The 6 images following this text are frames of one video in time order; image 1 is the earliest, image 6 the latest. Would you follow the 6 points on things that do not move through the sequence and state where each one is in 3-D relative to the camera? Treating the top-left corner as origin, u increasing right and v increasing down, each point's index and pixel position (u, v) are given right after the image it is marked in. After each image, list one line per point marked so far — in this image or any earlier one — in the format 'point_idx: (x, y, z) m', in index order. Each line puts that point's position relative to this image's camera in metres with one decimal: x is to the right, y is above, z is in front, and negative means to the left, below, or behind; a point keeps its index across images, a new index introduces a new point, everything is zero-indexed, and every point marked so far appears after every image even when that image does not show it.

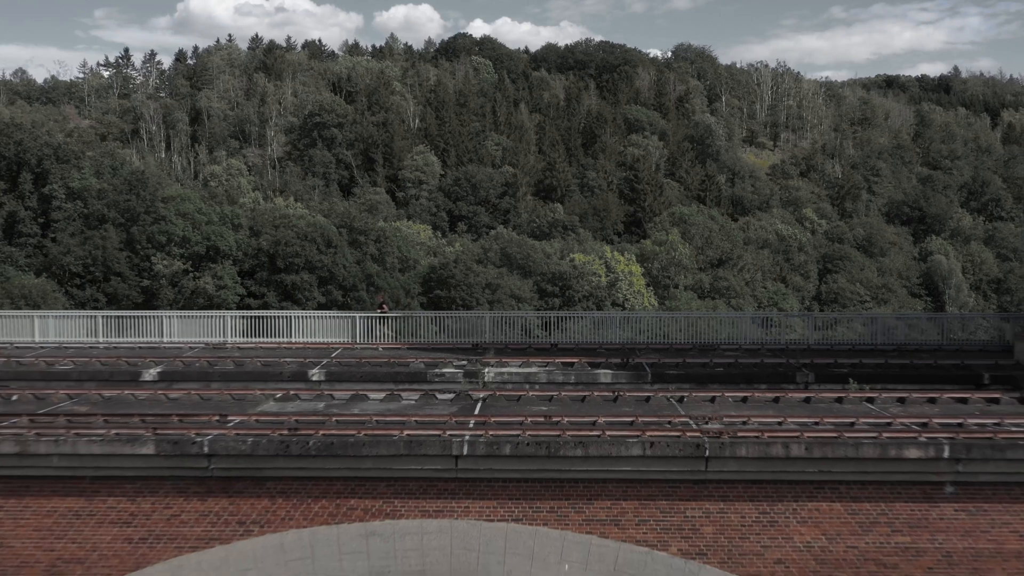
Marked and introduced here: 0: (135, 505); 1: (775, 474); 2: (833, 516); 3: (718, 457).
0: (-1.5, -0.9, +6.3) m
1: (+1.0, -0.7, +6.1) m
2: (+1.2, -0.9, +6.1) m
3: (+0.8, -0.6, +6.0) m
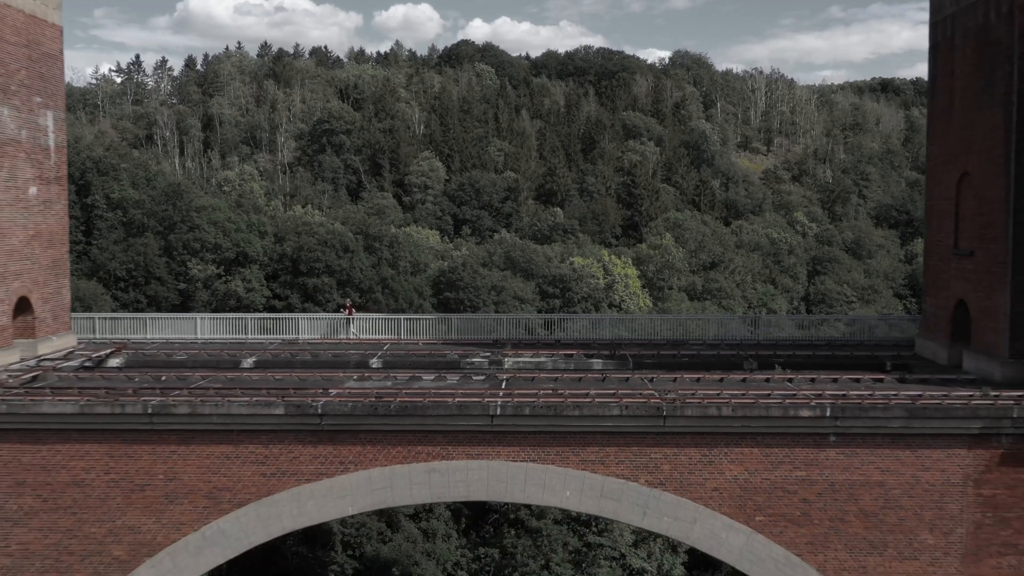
0: (-1.4, -0.9, +9.0) m
1: (+1.1, -0.8, +8.8) m
2: (+1.4, -1.0, +8.9) m
3: (+0.9, -0.7, +8.7) m
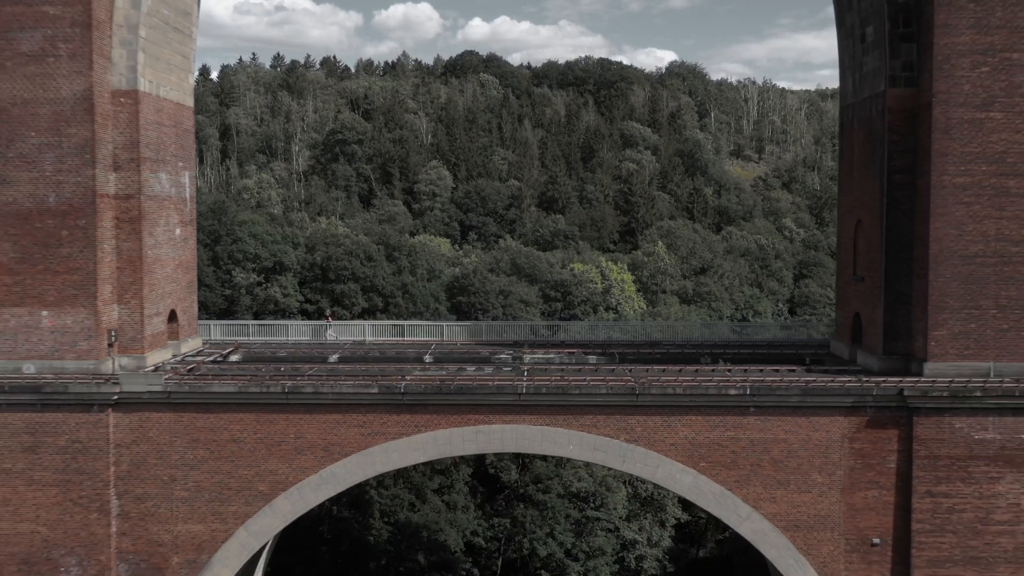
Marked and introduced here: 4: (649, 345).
0: (-1.2, -1.1, +13.1) m
1: (+1.3, -1.0, +12.9) m
2: (+1.5, -1.1, +12.9) m
3: (+1.1, -0.9, +12.8) m
4: (+1.6, -0.7, +18.1) m
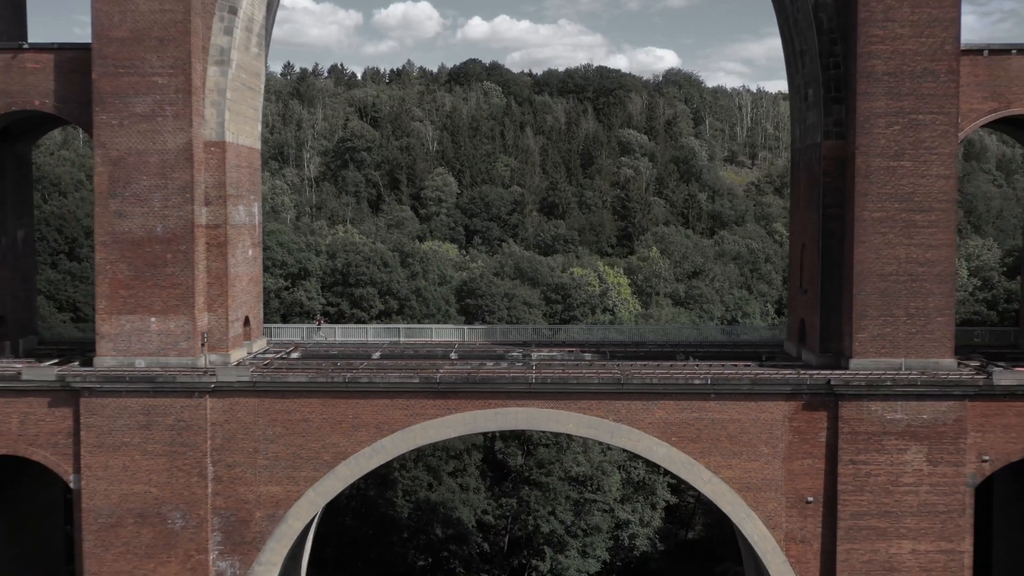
0: (-1.1, -1.2, +16.6) m
1: (+1.4, -1.1, +16.4) m
2: (+1.7, -1.2, +16.5) m
3: (+1.2, -1.0, +16.3) m
4: (+1.8, -0.8, +21.7) m
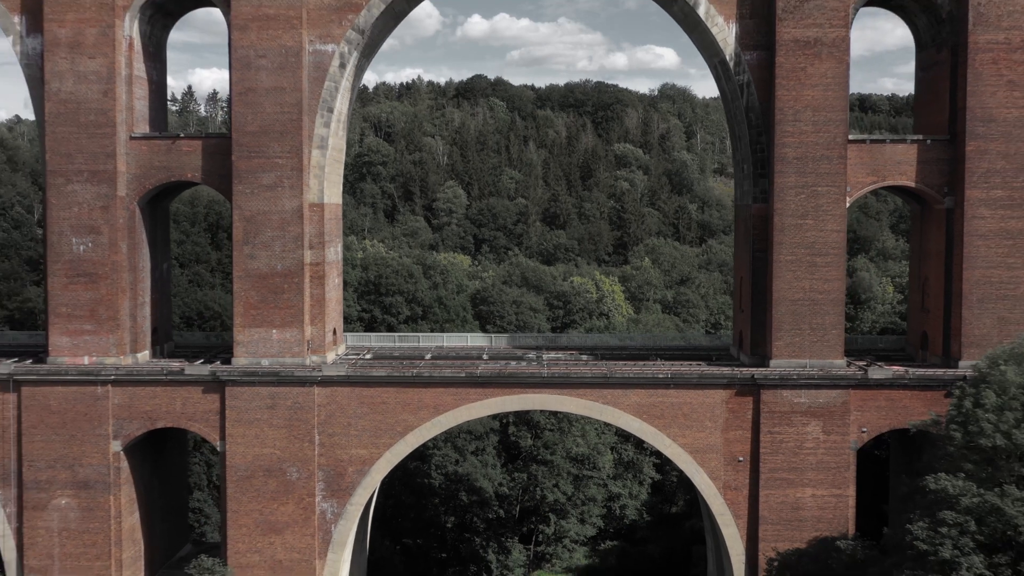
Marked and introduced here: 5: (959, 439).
0: (-0.8, -1.5, +23.5) m
1: (+1.7, -1.4, +23.2) m
2: (+1.9, -1.6, +23.3) m
3: (+1.5, -1.3, +23.1) m
4: (+2.0, -1.1, +28.5) m
5: (+4.9, -1.6, +17.2) m
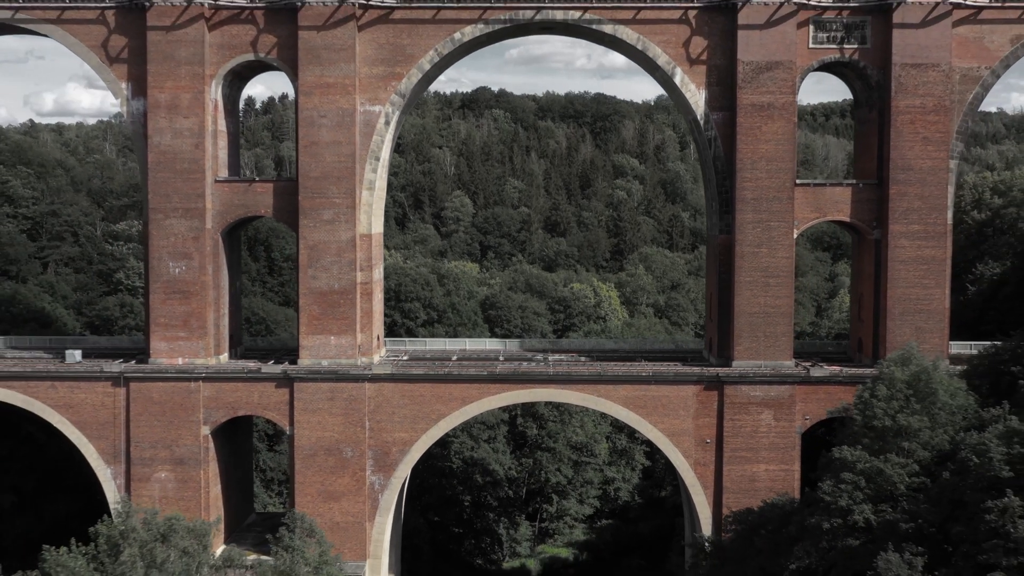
0: (-0.6, -1.8, +29.1) m
1: (+1.9, -1.7, +28.9) m
2: (+2.2, -1.8, +29.0) m
3: (+1.7, -1.6, +28.8) m
4: (+2.3, -1.4, +34.2) m
5: (+5.1, -1.9, +22.9) m
